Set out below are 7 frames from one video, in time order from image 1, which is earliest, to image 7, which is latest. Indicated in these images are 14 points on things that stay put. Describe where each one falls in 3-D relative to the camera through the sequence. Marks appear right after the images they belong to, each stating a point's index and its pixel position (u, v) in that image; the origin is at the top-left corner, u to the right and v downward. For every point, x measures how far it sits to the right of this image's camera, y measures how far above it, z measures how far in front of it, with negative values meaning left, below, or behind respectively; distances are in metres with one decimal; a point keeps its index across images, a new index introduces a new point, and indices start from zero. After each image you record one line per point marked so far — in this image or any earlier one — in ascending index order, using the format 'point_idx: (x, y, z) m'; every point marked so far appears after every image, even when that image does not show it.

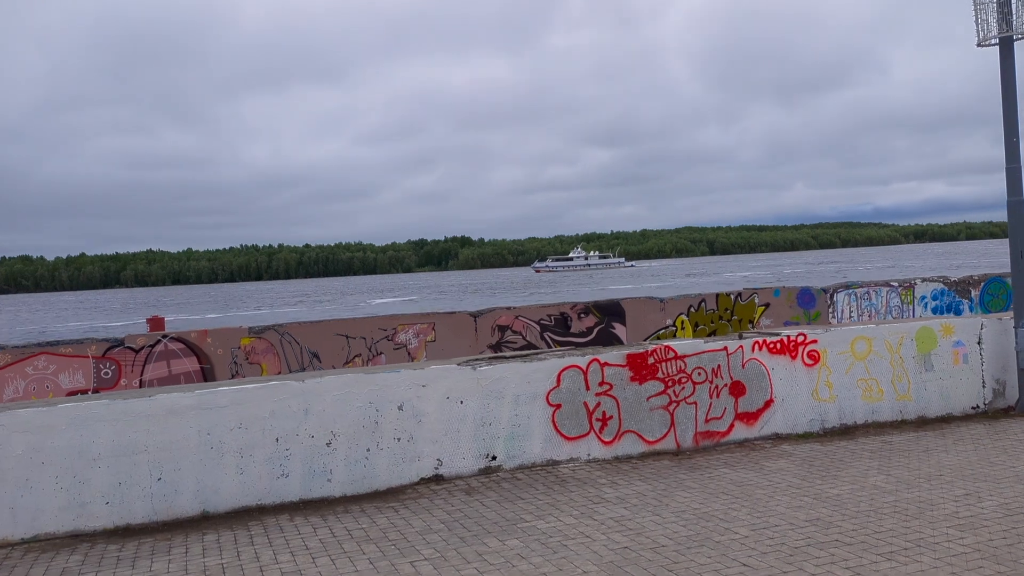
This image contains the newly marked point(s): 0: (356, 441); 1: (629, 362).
0: (-1.2, -1.2, +7.0) m
1: (+1.0, -0.6, +7.9) m
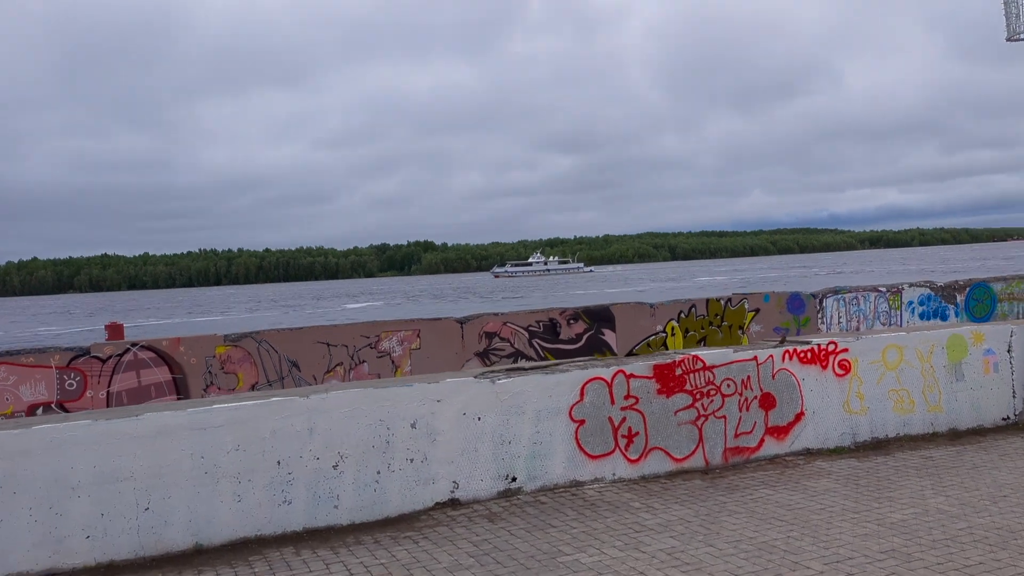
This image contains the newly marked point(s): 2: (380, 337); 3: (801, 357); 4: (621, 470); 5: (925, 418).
0: (-1.0, -1.2, +6.4) m
1: (+1.1, -0.7, +7.3) m
2: (-2.1, -0.7, +13.6) m
3: (+2.5, -0.6, +7.8) m
4: (+0.8, -1.4, +7.1) m
5: (+3.7, -1.2, +8.4) m
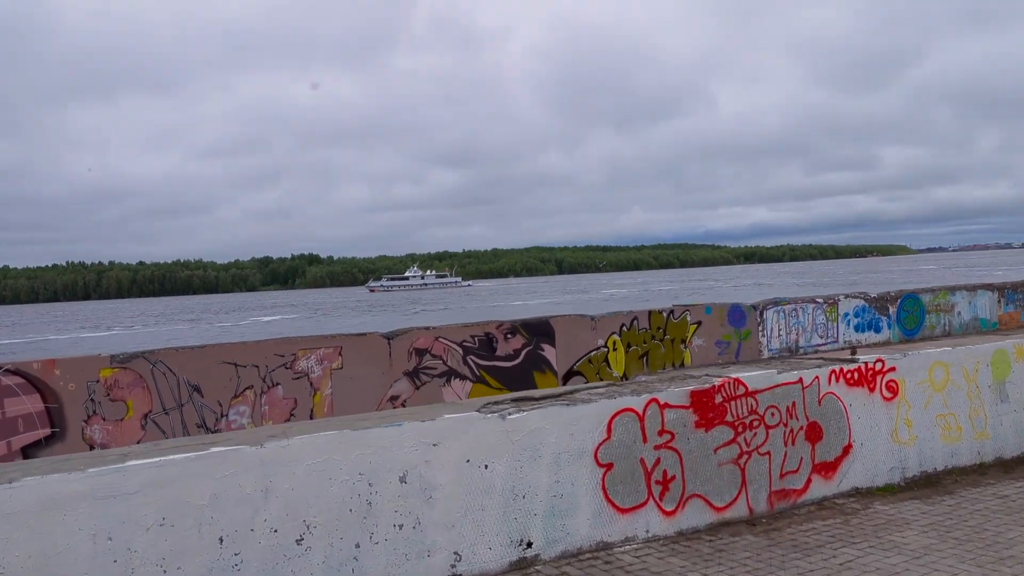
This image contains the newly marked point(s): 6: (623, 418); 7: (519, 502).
0: (-0.9, -1.2, +4.6) m
1: (+1.1, -0.7, +5.8) m
2: (-2.8, -0.9, +11.7) m
3: (+2.4, -0.6, +6.6) m
4: (+0.9, -1.5, +5.6) m
5: (+3.6, -1.2, +7.2) m
6: (+0.7, -0.8, +5.6) m
7: (0.0, -1.2, +5.2) m
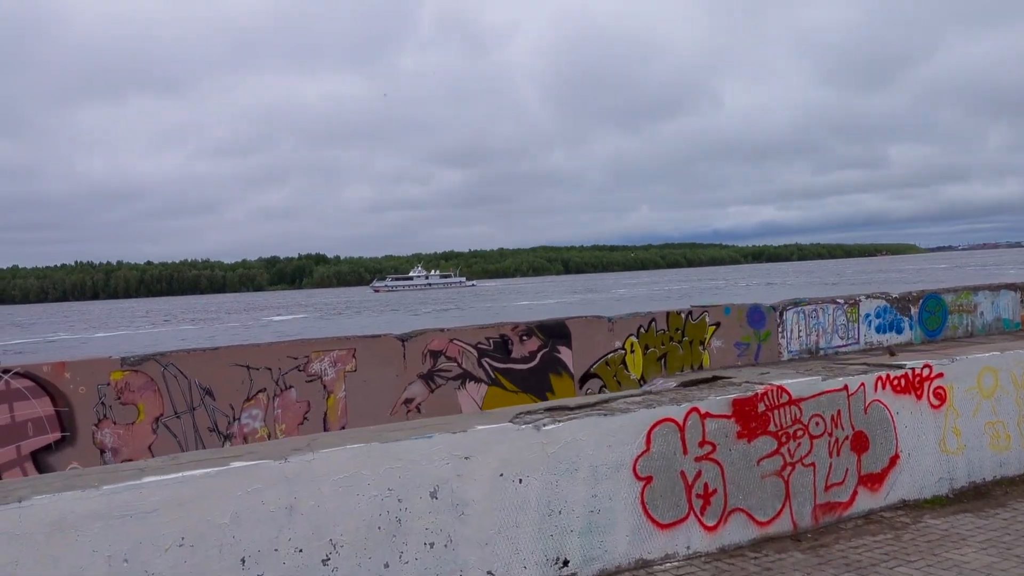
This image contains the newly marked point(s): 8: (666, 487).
0: (-0.7, -1.3, +4.4) m
1: (+1.3, -0.7, +5.5) m
2: (-2.6, -0.9, +11.5) m
3: (+2.6, -0.7, +6.2) m
4: (+1.1, -1.5, +5.3) m
5: (+3.8, -1.3, +6.9) m
6: (+0.9, -0.8, +5.3) m
7: (+0.2, -1.2, +4.9) m
8: (+0.9, -1.1, +5.3) m
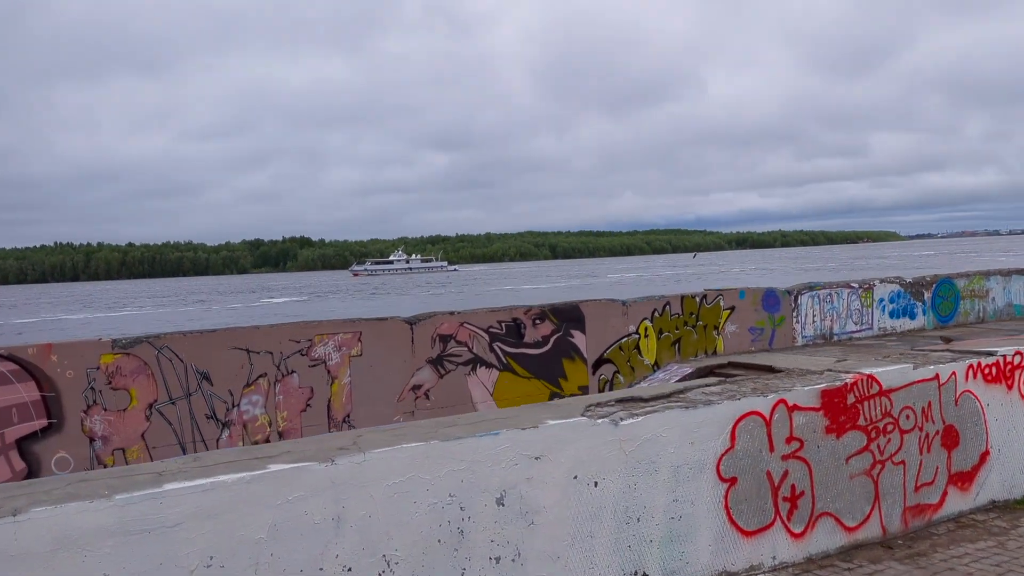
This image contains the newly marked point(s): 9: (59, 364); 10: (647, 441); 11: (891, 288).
0: (-0.3, -1.1, +3.7) m
1: (+1.7, -0.6, +4.9) m
2: (-2.3, -0.6, +10.8) m
3: (+2.9, -0.5, +5.6) m
4: (+1.4, -1.3, +4.7) m
5: (+4.1, -1.1, +6.3) m
6: (+1.2, -0.7, +4.6) m
7: (+0.6, -1.1, +4.3) m
8: (+1.2, -1.0, +4.6) m
9: (-4.5, -0.8, +9.2) m
10: (+0.6, -0.7, +4.3) m
11: (+7.6, 0.0, +18.4) m
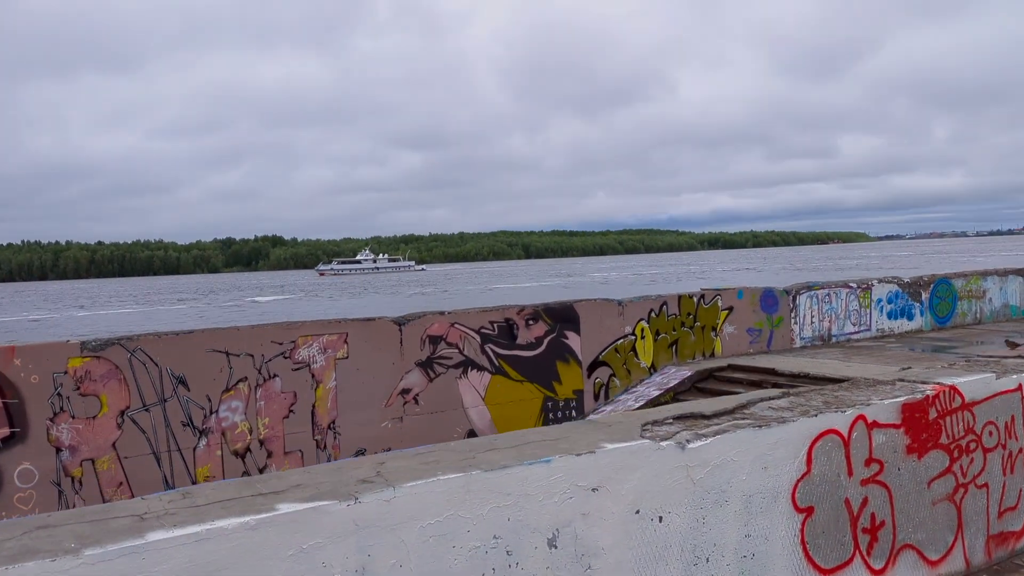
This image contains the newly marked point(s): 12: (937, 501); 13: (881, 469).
0: (-0.1, -1.1, +3.0) m
1: (+1.8, -0.6, +4.3) m
2: (-2.3, -0.6, +10.0) m
3: (+3.0, -0.5, +5.0) m
4: (+1.6, -1.3, +4.1) m
5: (+4.2, -1.1, +5.8) m
6: (+1.4, -0.7, +4.0) m
7: (+0.7, -1.1, +3.6) m
8: (+1.4, -1.0, +4.0) m
9: (-4.4, -0.8, +8.4) m
10: (+0.8, -0.7, +3.6) m
11: (+7.4, 0.0, +17.9) m
12: (+2.0, -1.0, +4.4) m
13: (+1.7, -0.8, +4.2) m
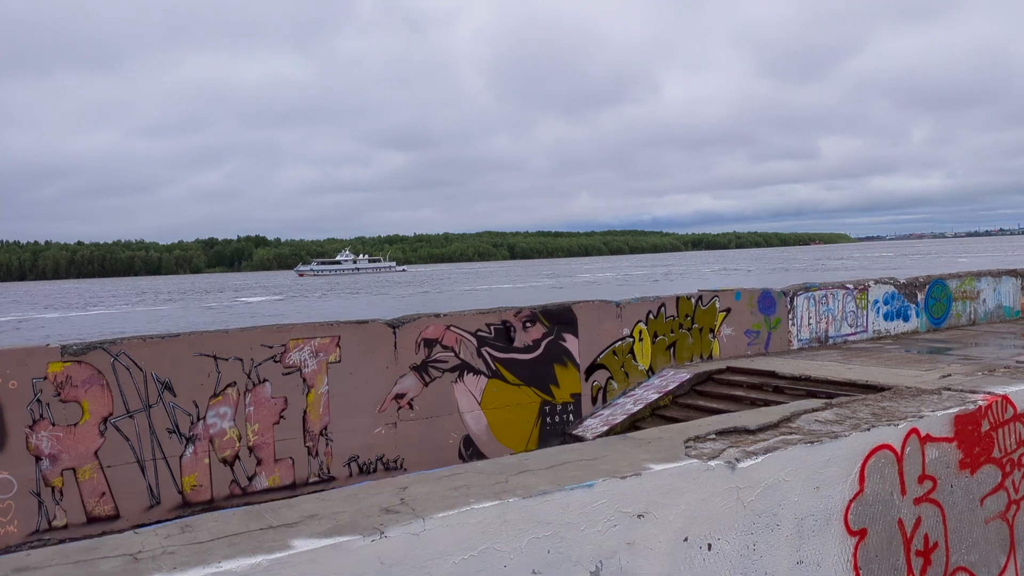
0: (0.0, -1.1, +2.7) m
1: (+1.9, -0.6, +4.0) m
2: (-2.3, -0.6, +9.7) m
3: (+3.1, -0.5, +4.8) m
4: (+1.7, -1.4, +3.8) m
5: (+4.3, -1.1, +5.5) m
6: (+1.5, -0.7, +3.7) m
7: (+0.9, -1.1, +3.3) m
8: (+1.5, -1.0, +3.7) m
9: (-4.4, -0.8, +8.0) m
10: (+0.9, -0.7, +3.3) m
11: (+7.2, 0.0, +17.7) m
12: (+2.1, -1.0, +4.1) m
13: (+1.8, -0.8, +3.9) m
